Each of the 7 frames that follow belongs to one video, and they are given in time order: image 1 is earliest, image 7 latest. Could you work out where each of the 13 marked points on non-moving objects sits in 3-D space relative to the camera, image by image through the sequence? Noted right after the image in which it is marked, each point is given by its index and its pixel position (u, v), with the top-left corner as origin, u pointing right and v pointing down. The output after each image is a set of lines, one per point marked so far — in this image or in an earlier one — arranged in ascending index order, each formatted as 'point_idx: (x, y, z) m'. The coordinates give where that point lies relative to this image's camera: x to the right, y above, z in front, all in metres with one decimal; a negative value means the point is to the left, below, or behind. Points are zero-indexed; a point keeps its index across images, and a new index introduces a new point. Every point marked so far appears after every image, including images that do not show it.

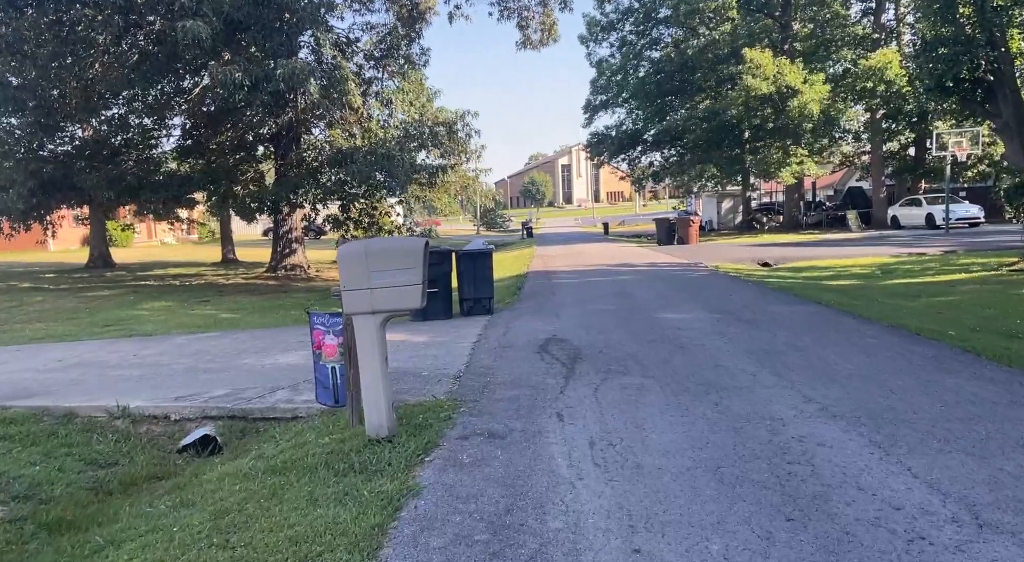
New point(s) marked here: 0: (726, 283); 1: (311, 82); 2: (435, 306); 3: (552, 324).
0: (+4.2, 0.0, +13.2) m
1: (-4.0, +4.0, +13.4) m
2: (-1.1, -0.4, +10.1) m
3: (+0.5, -0.6, +8.8) m
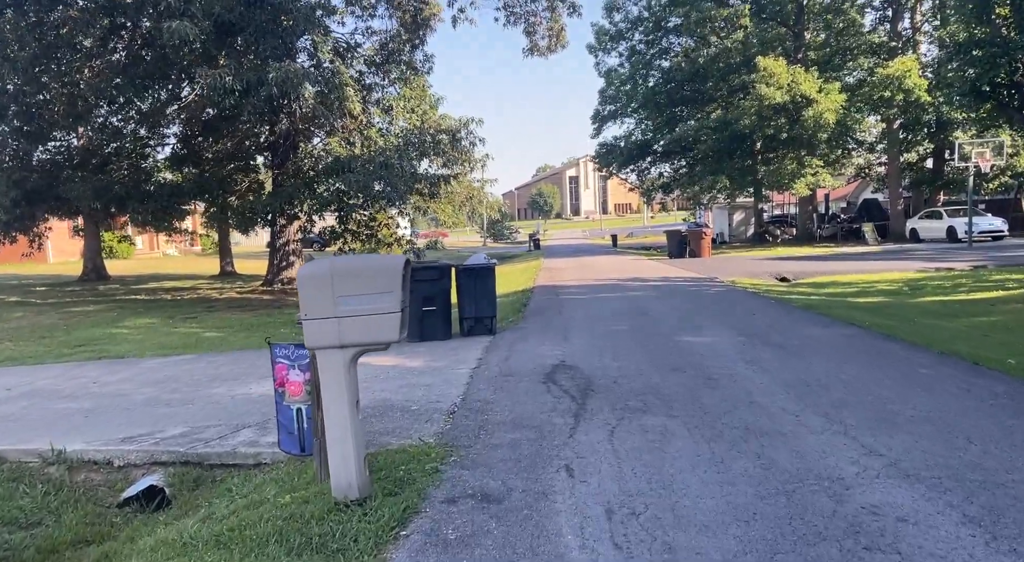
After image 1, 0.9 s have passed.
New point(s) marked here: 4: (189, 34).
0: (+4.3, -0.4, +12.3) m
1: (-3.9, +3.7, +12.7) m
2: (-1.1, -0.6, +9.3) m
3: (+0.6, -0.8, +8.0) m
4: (-5.5, +4.2, +11.5) m
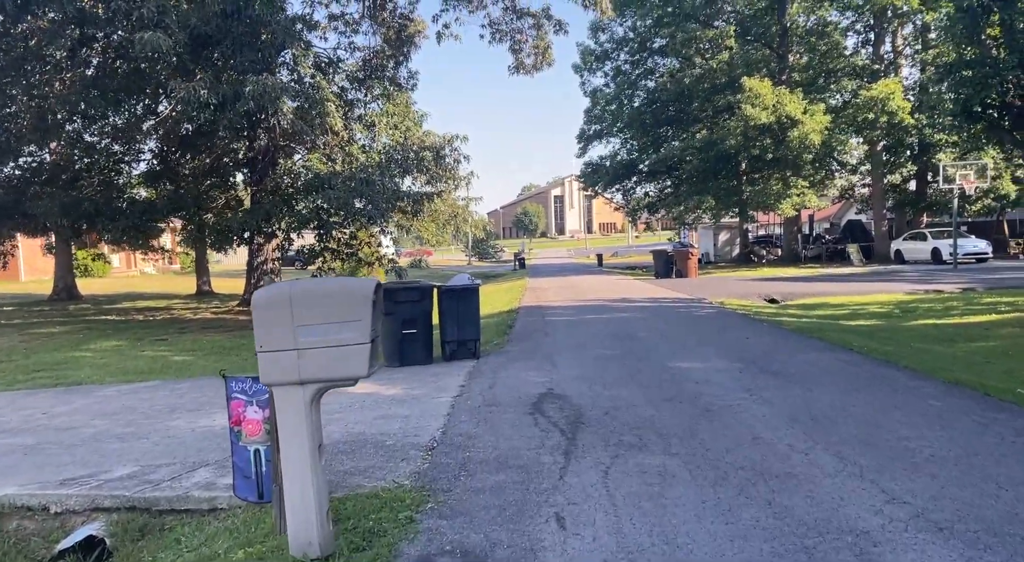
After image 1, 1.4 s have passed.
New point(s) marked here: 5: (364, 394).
0: (+4.0, -0.7, +12.0) m
1: (-4.2, +3.4, +12.3) m
2: (-1.3, -0.9, +8.8) m
3: (+0.4, -1.1, +7.5) m
4: (-5.8, +3.9, +11.1) m
5: (-1.6, -1.2, +7.2) m
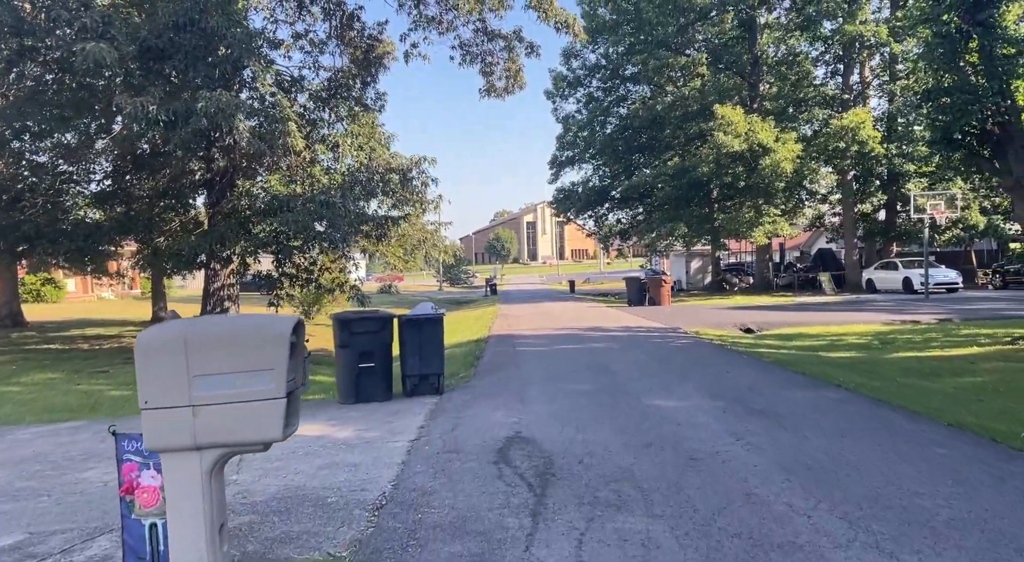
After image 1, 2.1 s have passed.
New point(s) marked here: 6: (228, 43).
0: (+3.5, -1.2, +11.5) m
1: (-4.7, +2.9, +11.7) m
2: (-1.7, -1.3, +8.1) m
3: (0.0, -1.4, +6.9) m
4: (-6.3, +3.5, +10.4) m
5: (-2.0, -1.5, +6.5) m
6: (-4.9, +4.1, +11.5) m
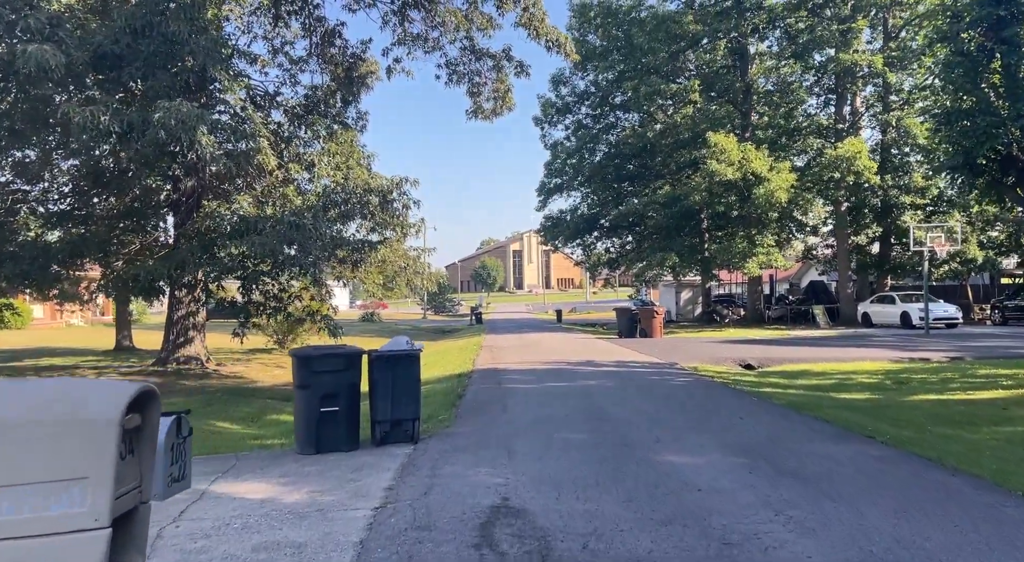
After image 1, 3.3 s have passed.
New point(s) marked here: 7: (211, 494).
0: (+3.3, -1.8, +10.5) m
1: (-4.9, +2.4, +10.7) m
2: (-1.9, -1.6, +7.0) m
3: (-0.1, -1.7, +5.8) m
4: (-6.4, +3.1, +9.4) m
5: (-2.1, -1.8, +5.4) m
6: (-5.0, +3.7, +10.6) m
7: (-2.5, -1.7, +5.5) m
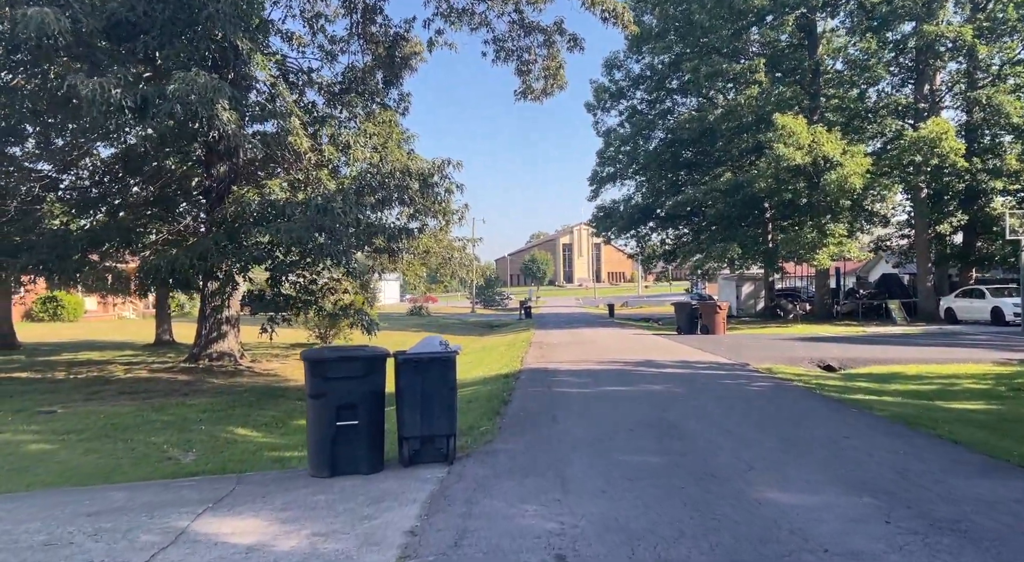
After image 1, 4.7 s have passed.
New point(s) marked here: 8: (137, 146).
0: (+4.0, -1.6, +9.0) m
1: (-4.2, +2.6, +9.7) m
2: (-1.4, -1.5, +5.9) m
3: (+0.3, -1.6, +4.5) m
4: (-5.8, +3.2, +8.5) m
5: (-1.7, -1.7, +4.2) m
6: (-4.3, +3.8, +9.6) m
7: (-2.1, -1.6, +4.4) m
8: (-6.7, +2.4, +11.9) m
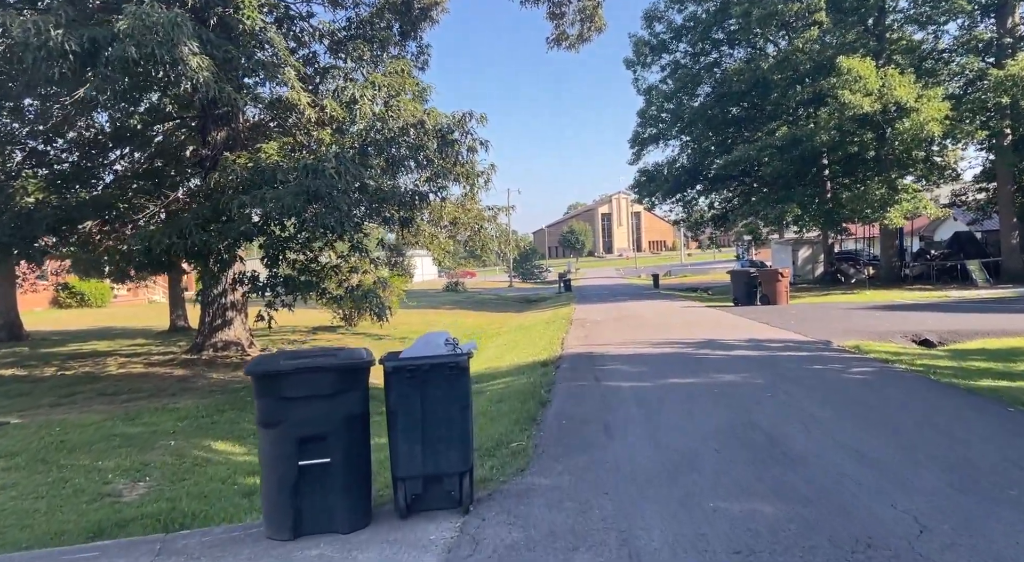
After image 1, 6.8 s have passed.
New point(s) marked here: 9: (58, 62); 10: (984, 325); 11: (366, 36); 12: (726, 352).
0: (+4.4, -1.2, +6.9) m
1: (-3.8, +2.8, +7.9) m
2: (-1.1, -1.4, +4.1) m
3: (+0.4, -1.4, +2.7) m
4: (-5.5, +3.4, +6.8) m
5: (-1.6, -1.6, +2.5) m
6: (-4.0, +4.0, +7.8) m
7: (-1.9, -1.6, +2.7) m
8: (-6.2, +2.6, +10.3) m
9: (-5.3, +2.6, +7.9) m
10: (+9.8, -0.9, +14.1) m
11: (-2.7, +4.5, +12.1) m
12: (+3.3, -1.1, +10.5) m
